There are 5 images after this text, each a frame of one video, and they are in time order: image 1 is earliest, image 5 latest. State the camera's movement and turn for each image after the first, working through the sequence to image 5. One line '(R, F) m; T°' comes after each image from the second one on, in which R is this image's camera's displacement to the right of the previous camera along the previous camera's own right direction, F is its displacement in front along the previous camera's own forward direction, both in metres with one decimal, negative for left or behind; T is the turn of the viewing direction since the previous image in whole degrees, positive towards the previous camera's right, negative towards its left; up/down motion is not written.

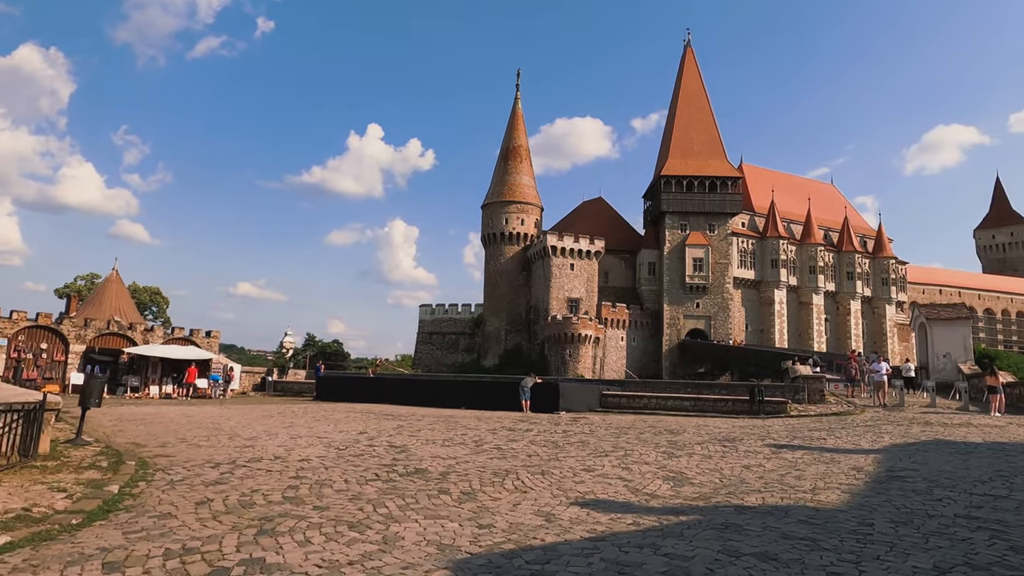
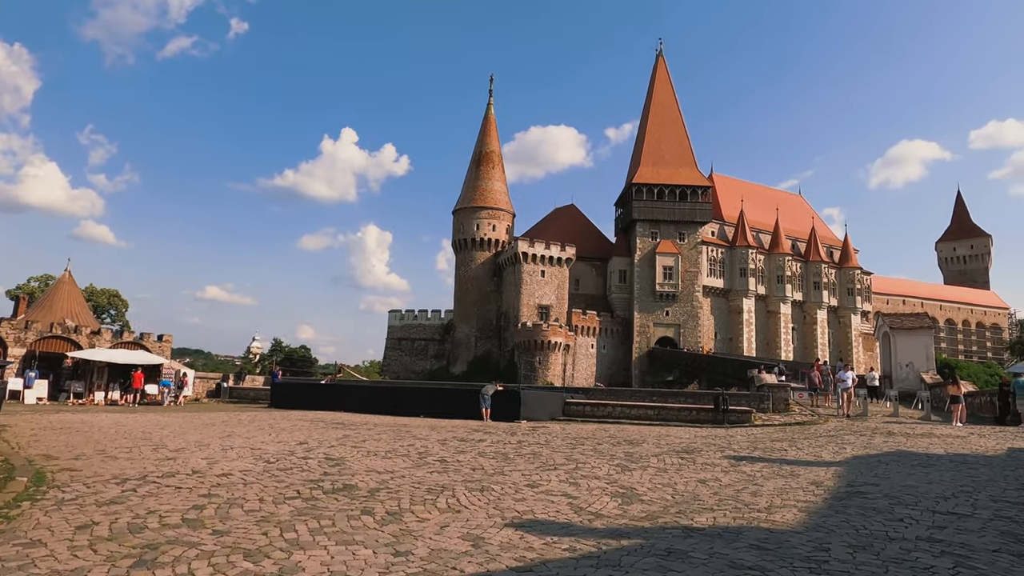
(+0.3, +0.5) m; +2°
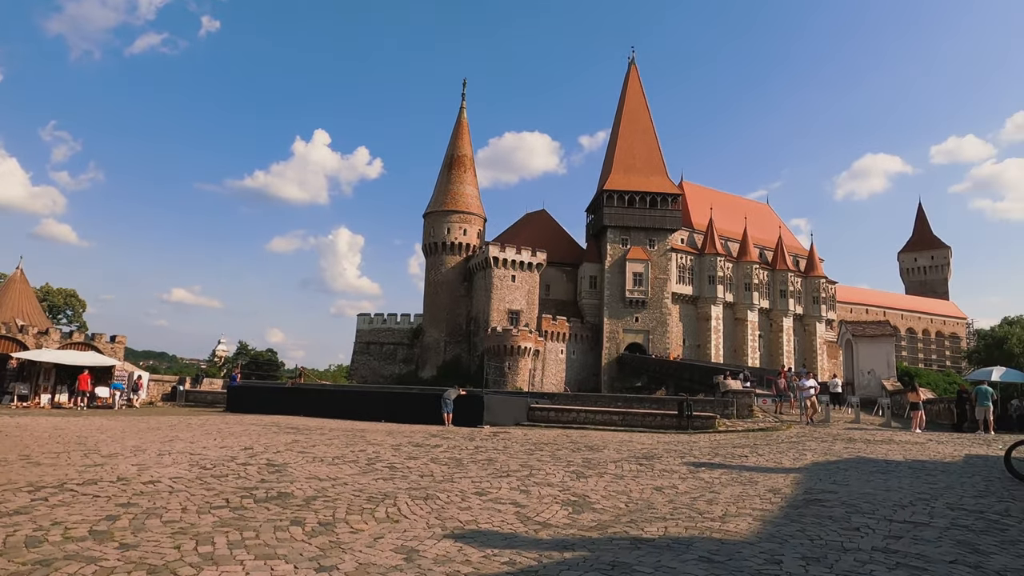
(+0.2, +0.3) m; +2°
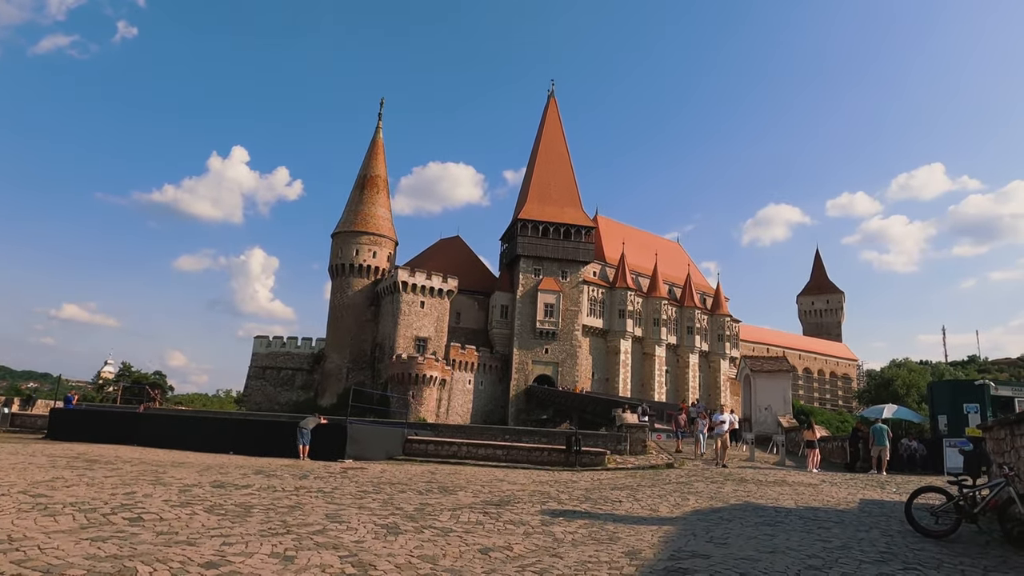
(+1.1, +1.6) m; +7°
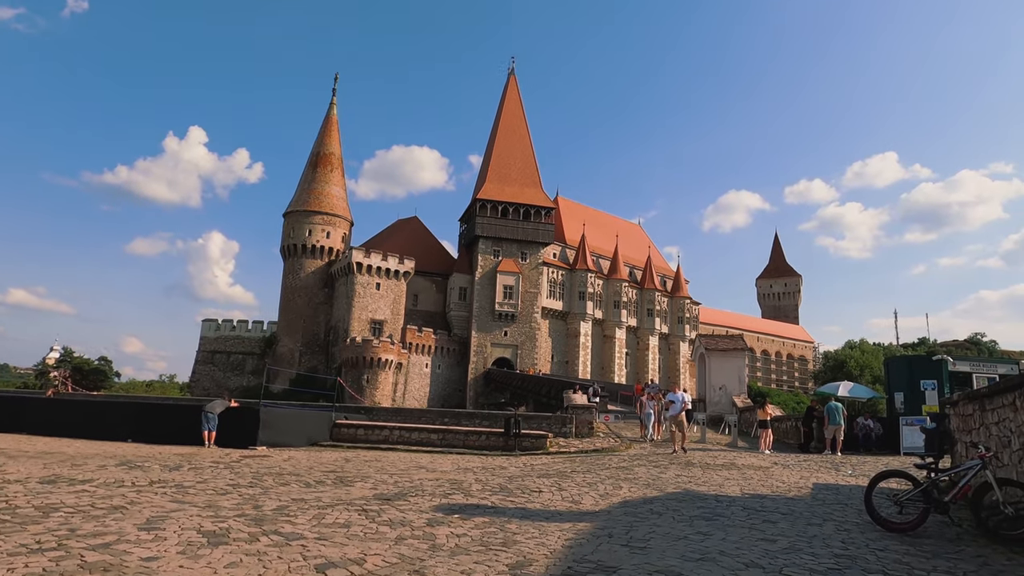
(+0.7, +1.3) m; +3°
